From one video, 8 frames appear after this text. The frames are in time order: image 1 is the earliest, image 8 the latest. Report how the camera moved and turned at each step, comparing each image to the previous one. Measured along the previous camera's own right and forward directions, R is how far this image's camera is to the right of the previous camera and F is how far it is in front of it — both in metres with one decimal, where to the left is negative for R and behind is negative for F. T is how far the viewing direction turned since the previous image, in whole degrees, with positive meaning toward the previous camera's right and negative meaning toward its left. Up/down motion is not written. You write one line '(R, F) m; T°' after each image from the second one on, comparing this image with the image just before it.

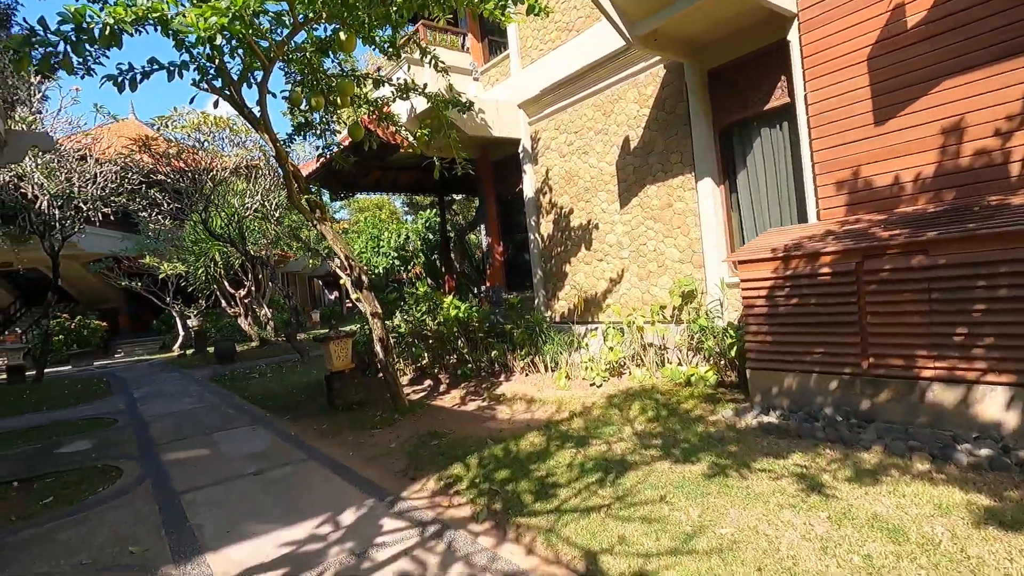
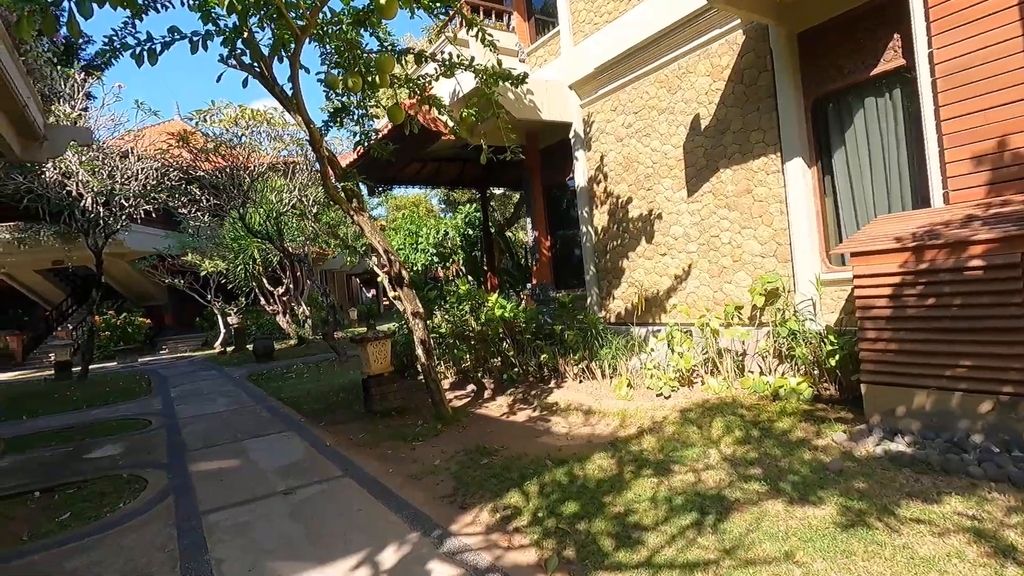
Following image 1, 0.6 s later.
(-0.2, +0.5) m; -4°
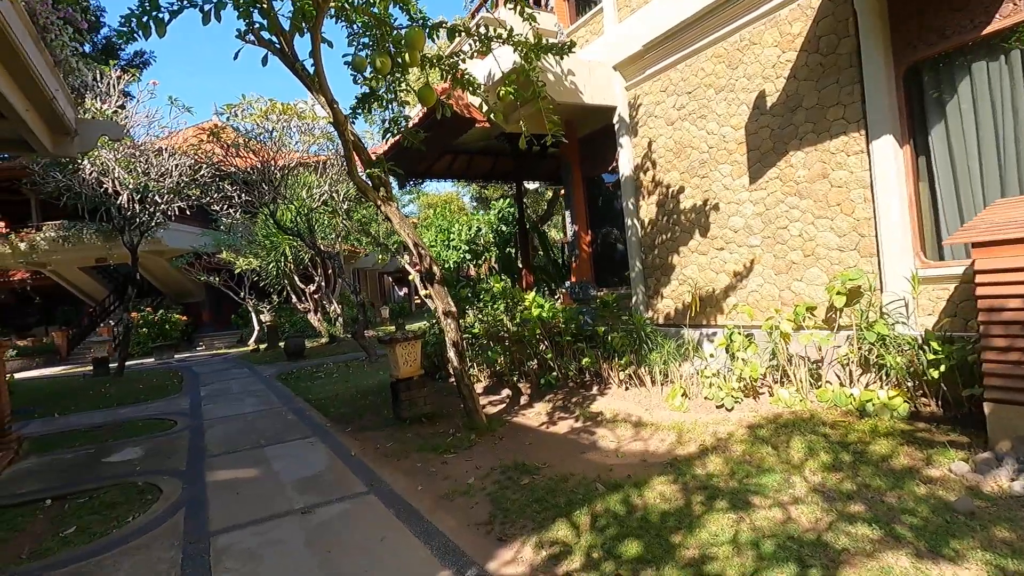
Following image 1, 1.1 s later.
(-0.1, +0.4) m; -3°
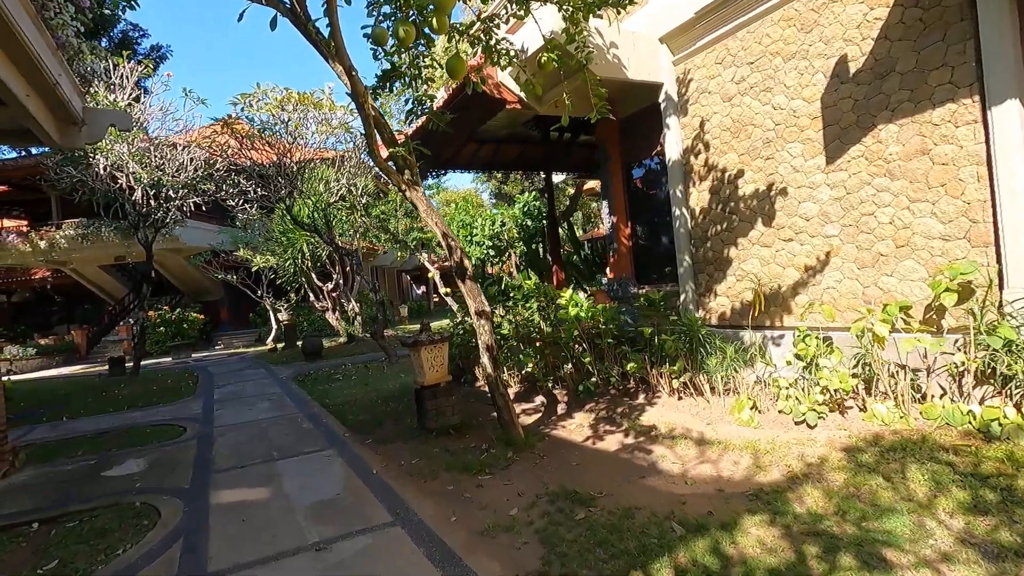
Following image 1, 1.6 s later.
(-0.2, +0.5) m; -2°
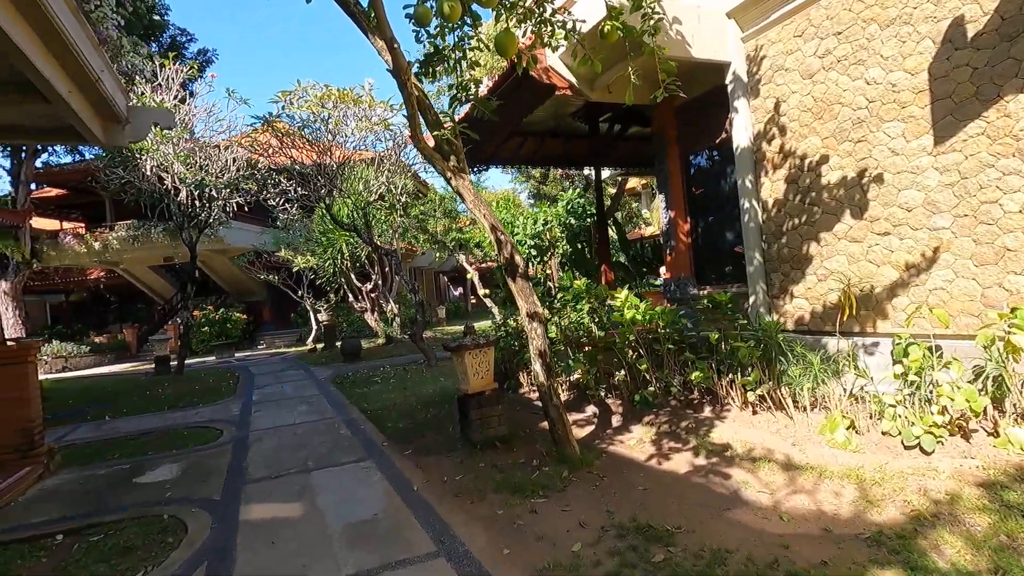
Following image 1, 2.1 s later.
(-0.1, +0.4) m; -4°
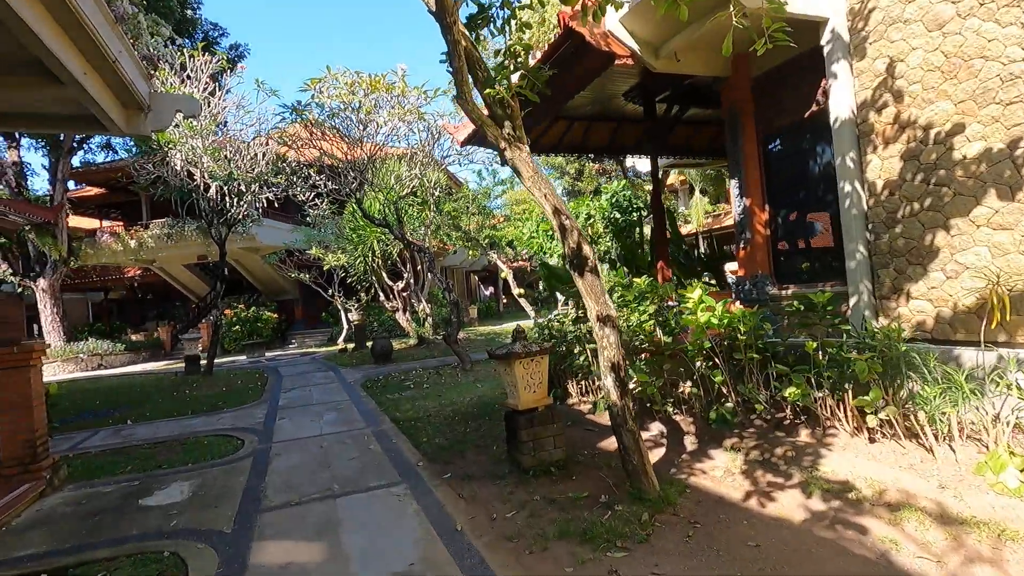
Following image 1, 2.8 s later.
(-0.2, +0.6) m; -3°
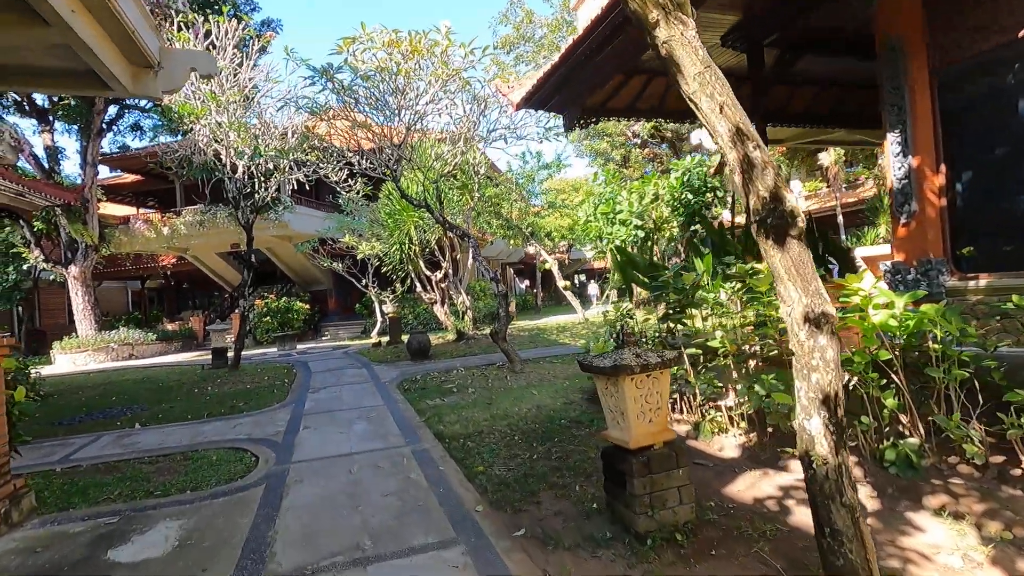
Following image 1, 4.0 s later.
(-0.3, +1.1) m; -3°
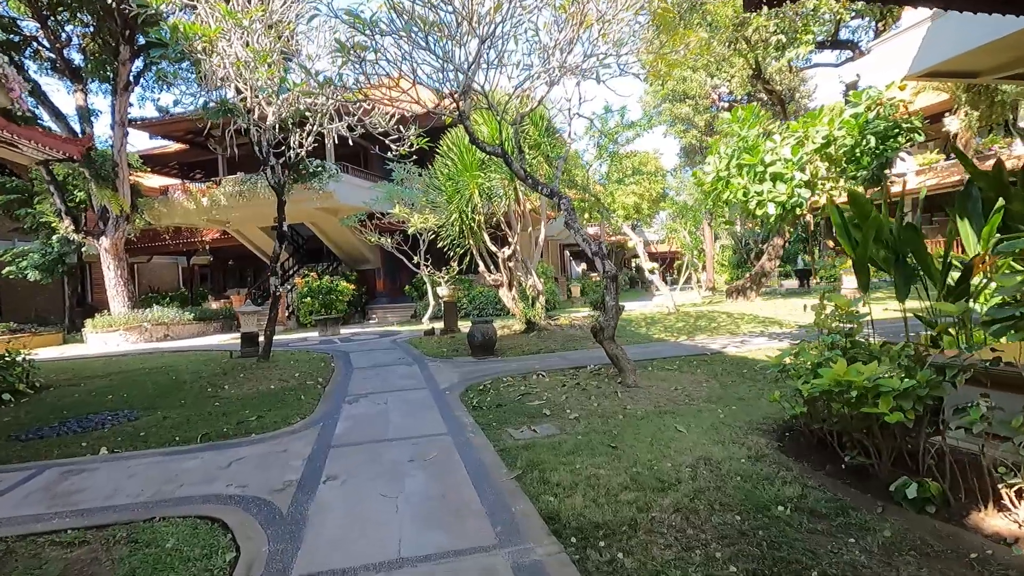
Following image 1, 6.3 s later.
(-0.6, +2.1) m; -5°
